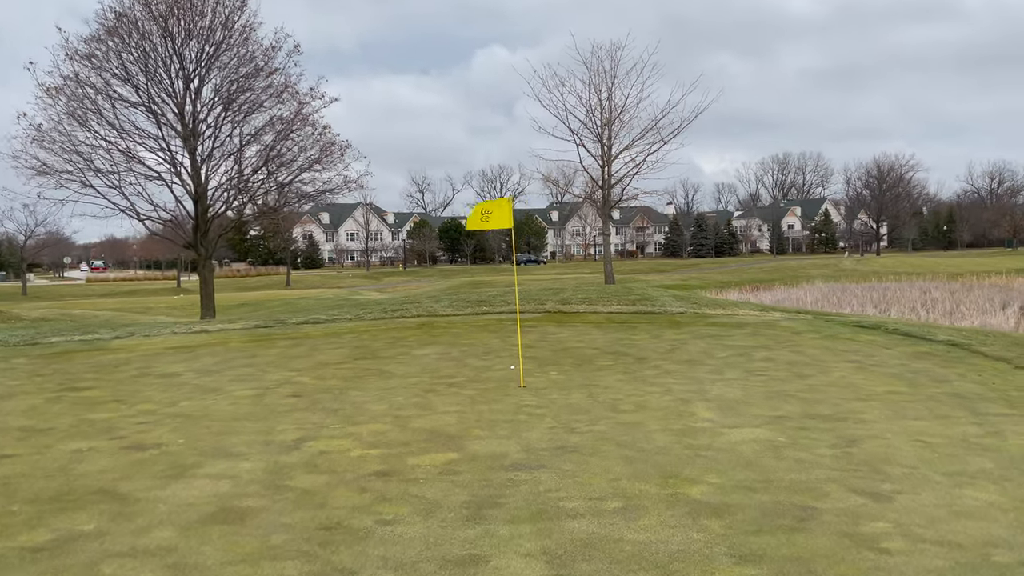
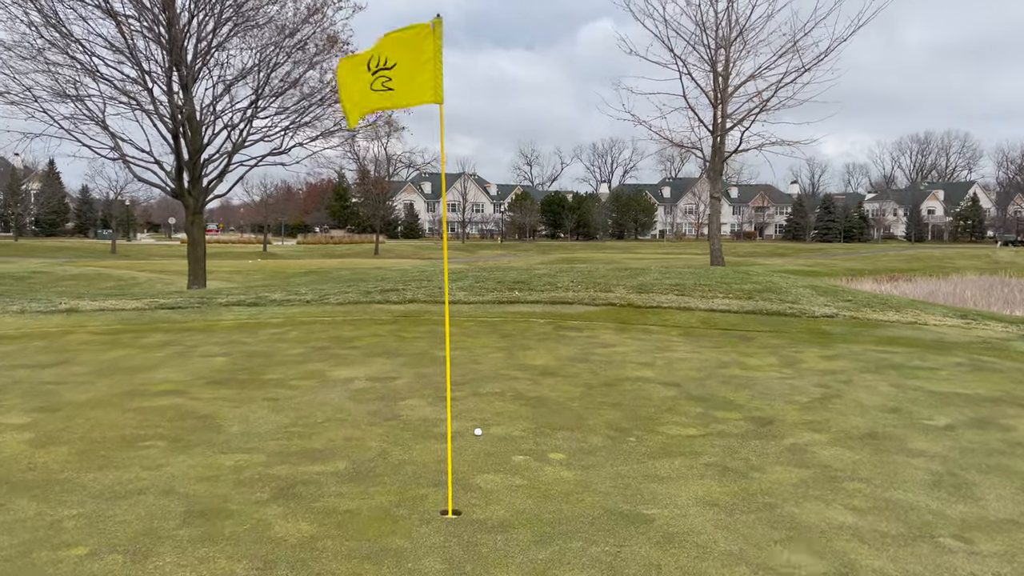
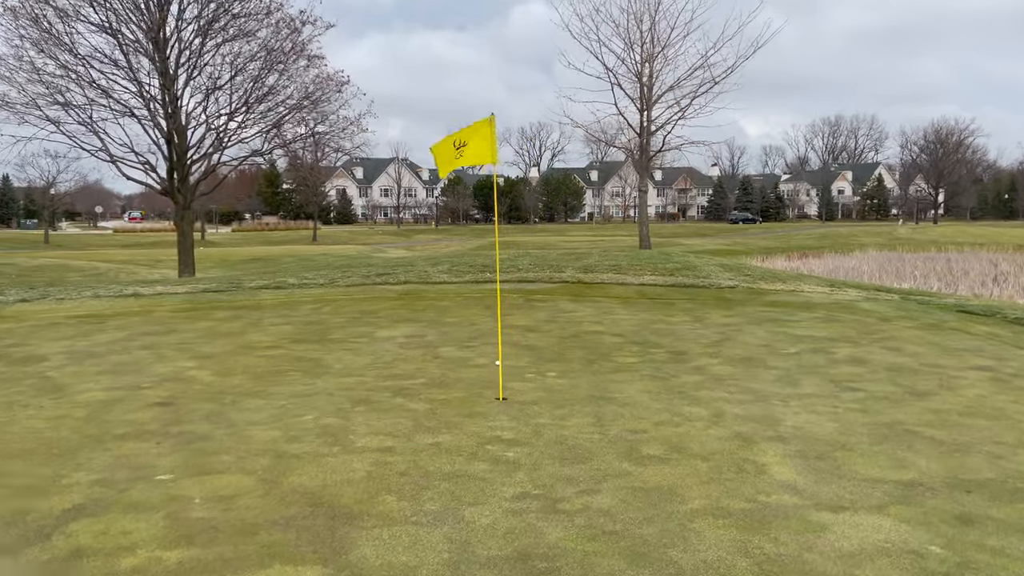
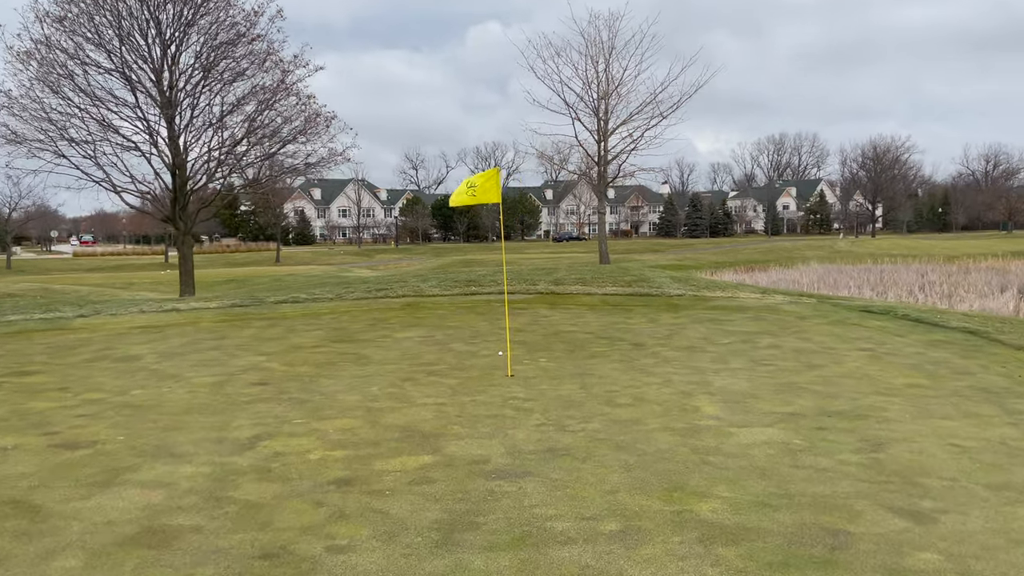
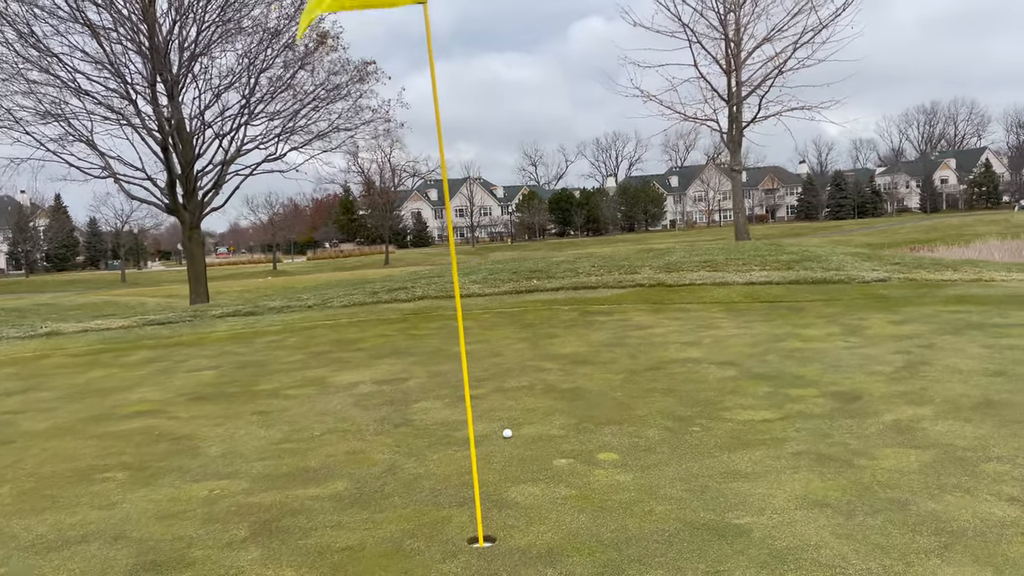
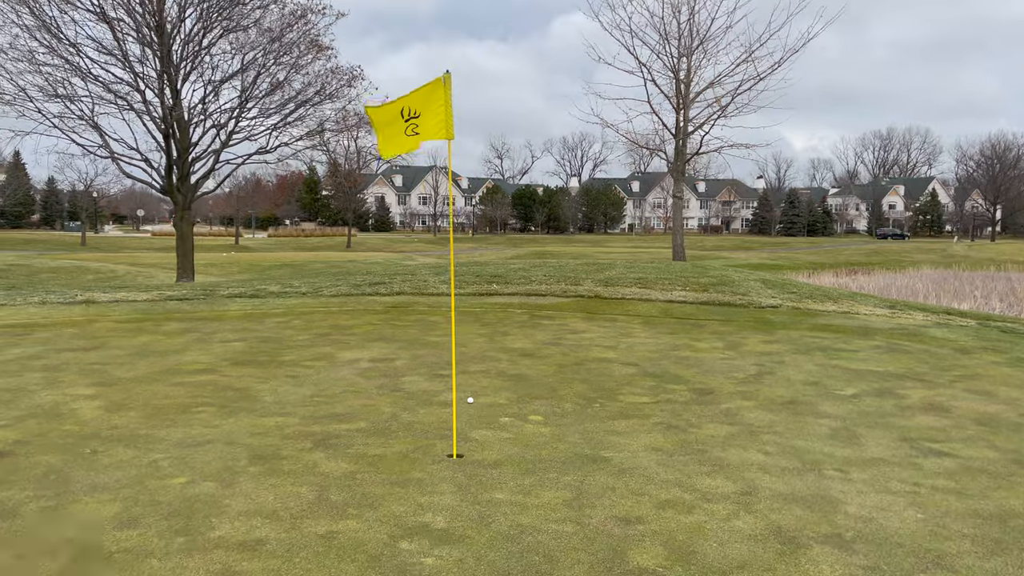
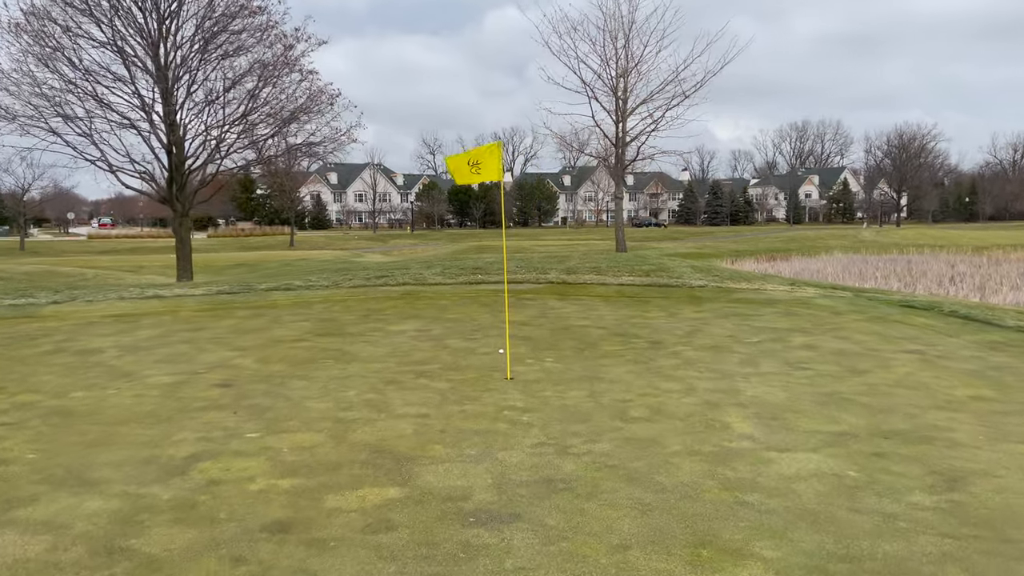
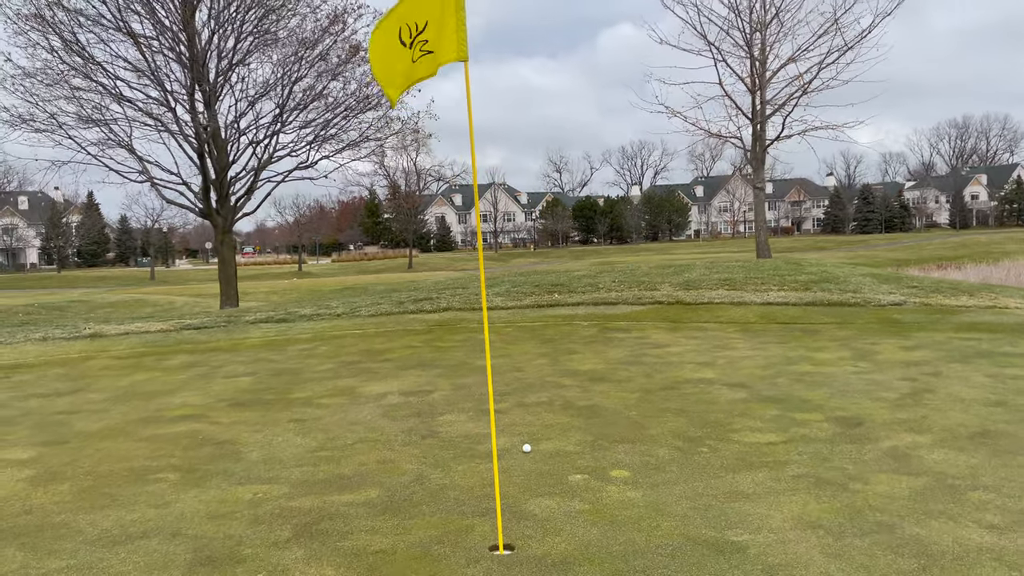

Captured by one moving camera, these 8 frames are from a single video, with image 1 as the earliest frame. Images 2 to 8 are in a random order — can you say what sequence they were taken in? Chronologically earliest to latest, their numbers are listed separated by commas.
4, 7, 3, 6, 2, 8, 5
